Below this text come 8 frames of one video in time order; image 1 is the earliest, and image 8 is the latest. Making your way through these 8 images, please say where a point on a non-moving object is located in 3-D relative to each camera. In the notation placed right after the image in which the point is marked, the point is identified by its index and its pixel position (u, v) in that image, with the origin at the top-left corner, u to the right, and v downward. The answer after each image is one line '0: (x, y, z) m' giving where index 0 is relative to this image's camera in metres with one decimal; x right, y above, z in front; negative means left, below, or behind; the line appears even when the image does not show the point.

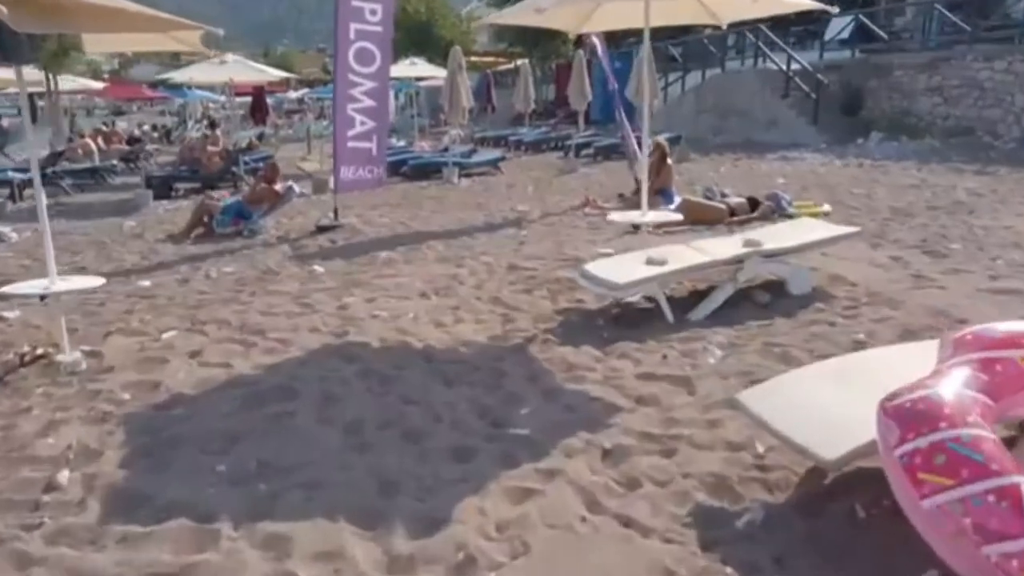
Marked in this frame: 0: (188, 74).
0: (-7.9, +5.2, +18.4) m
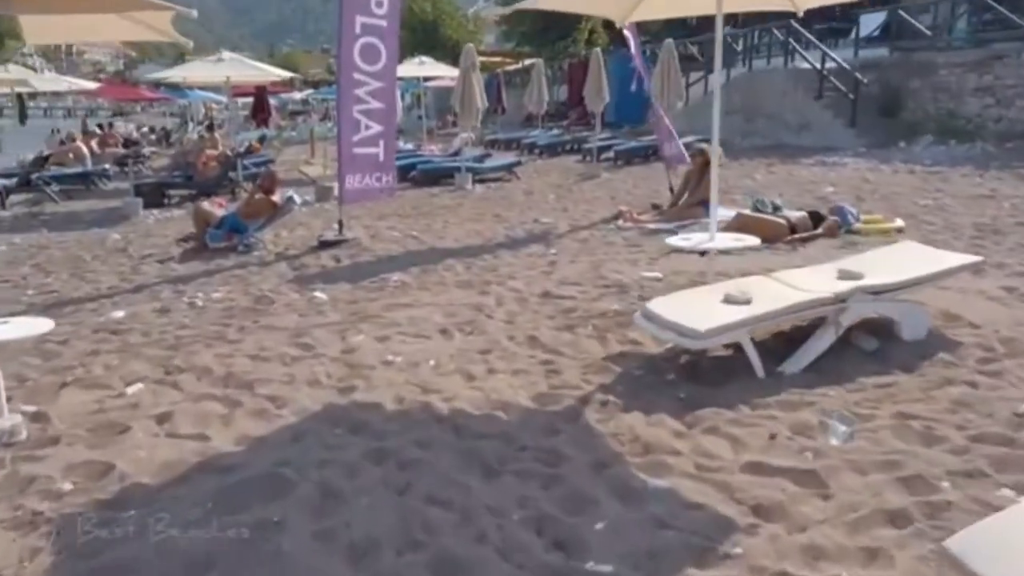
0: (-7.5, +4.9, +17.2) m
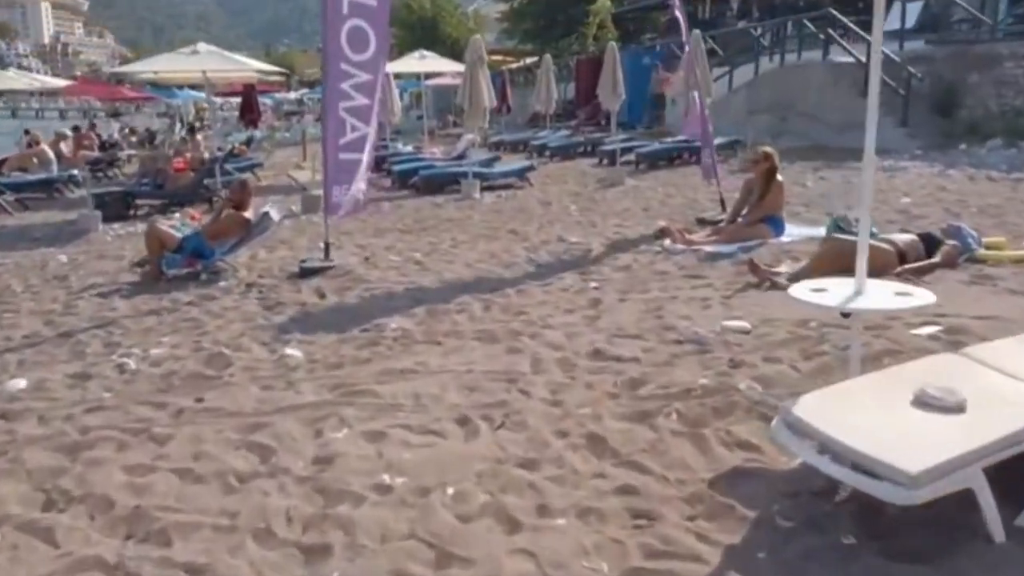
0: (-7.2, +4.5, +15.2) m
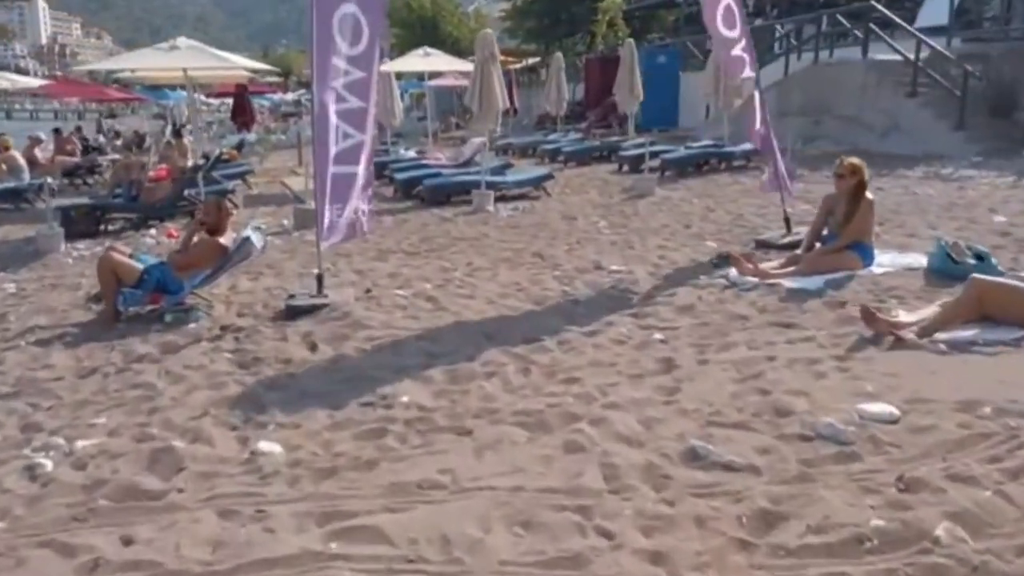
0: (-6.9, +4.1, +13.6) m
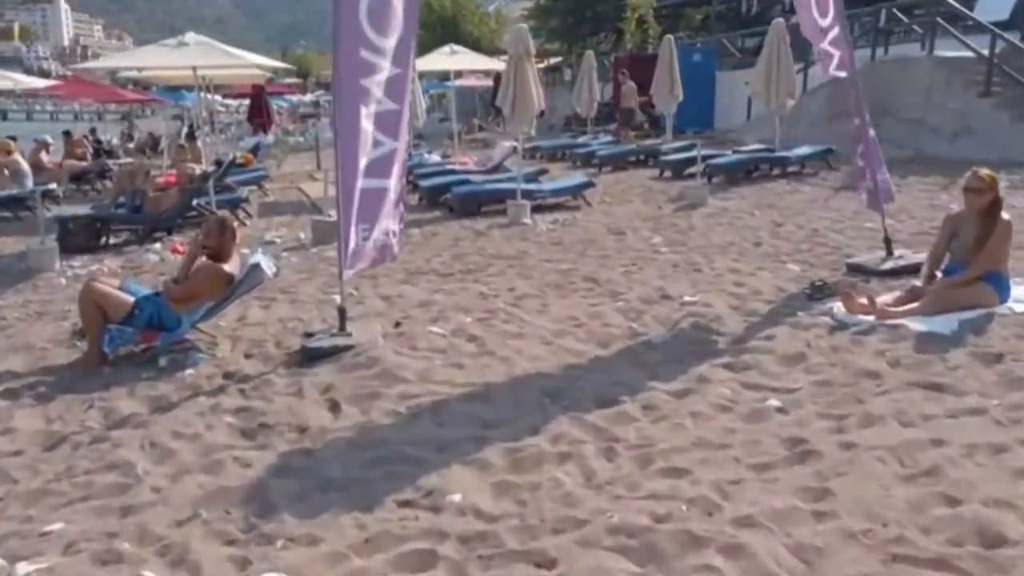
0: (-6.3, +3.8, +12.5) m
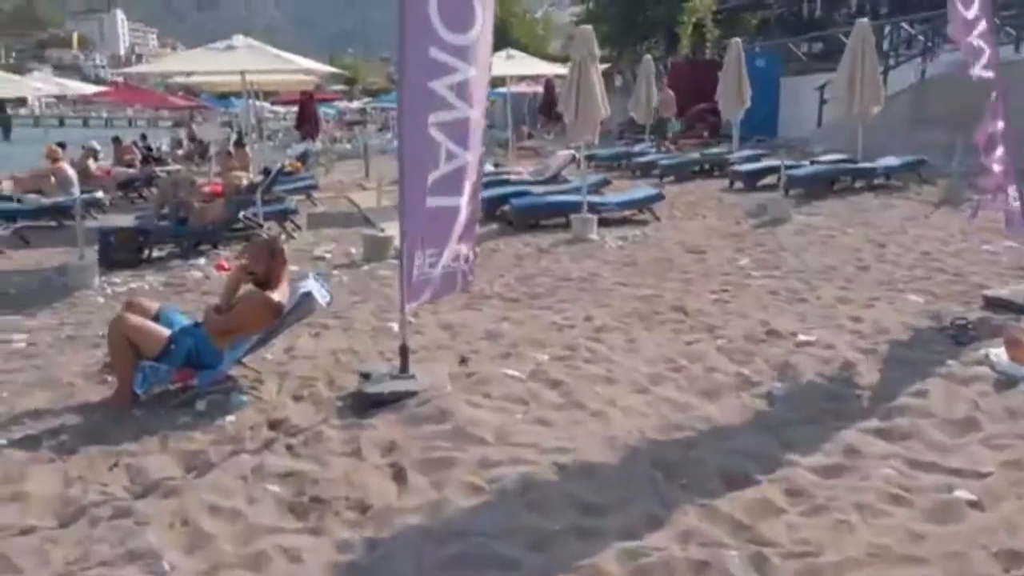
0: (-5.2, +3.5, +12.0) m
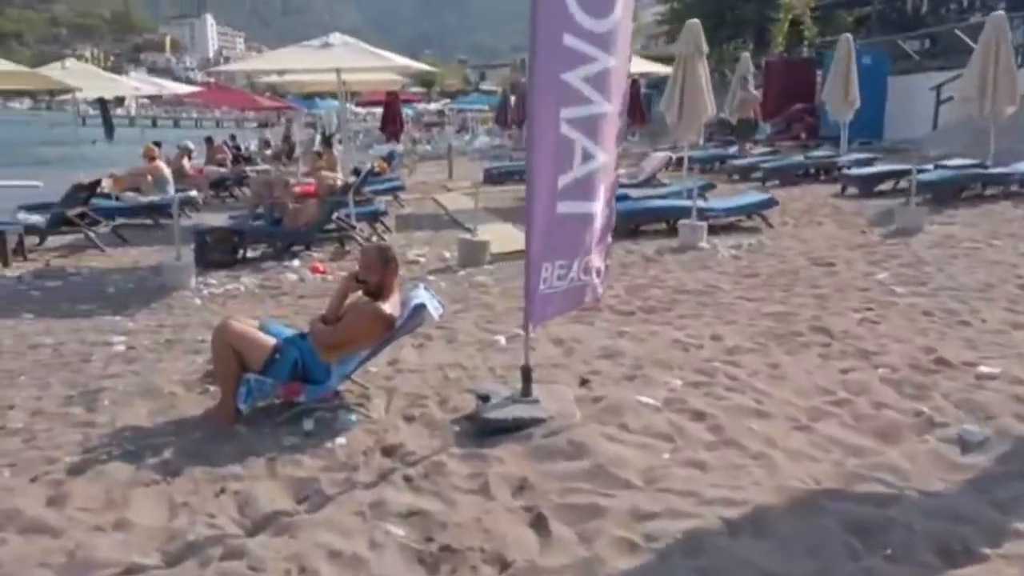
0: (-3.7, +3.5, +11.8) m
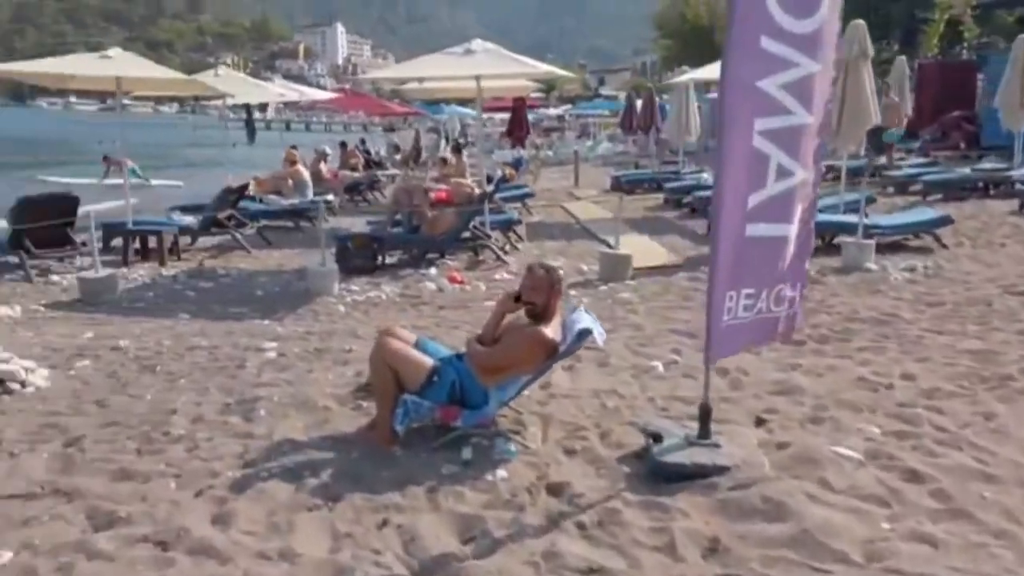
0: (-1.5, +3.4, +11.8) m
